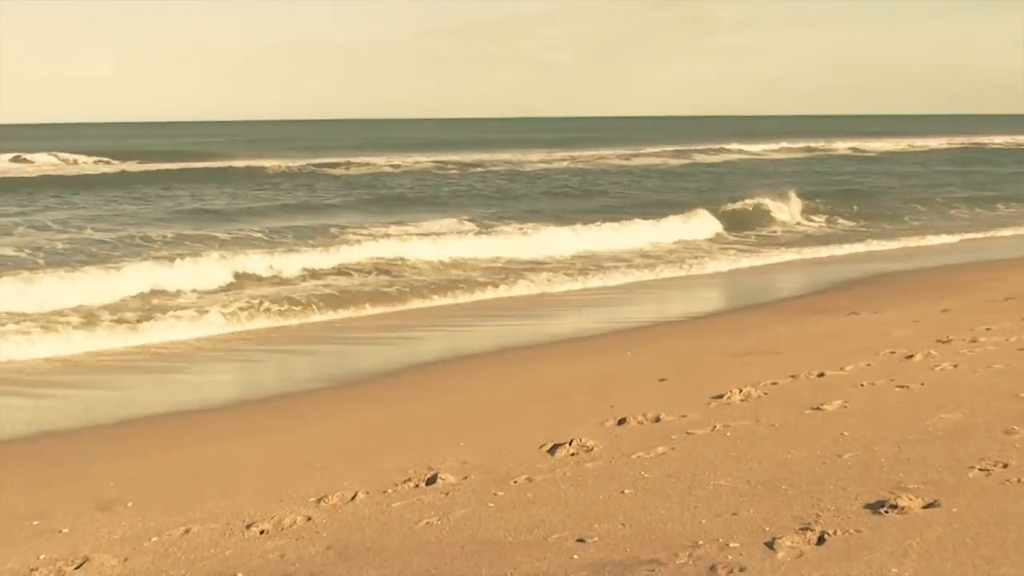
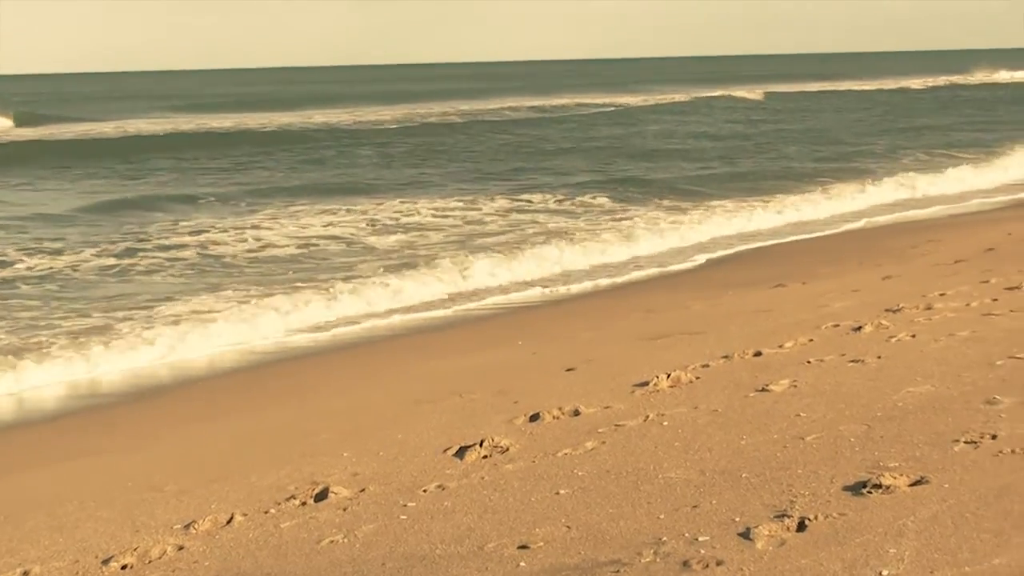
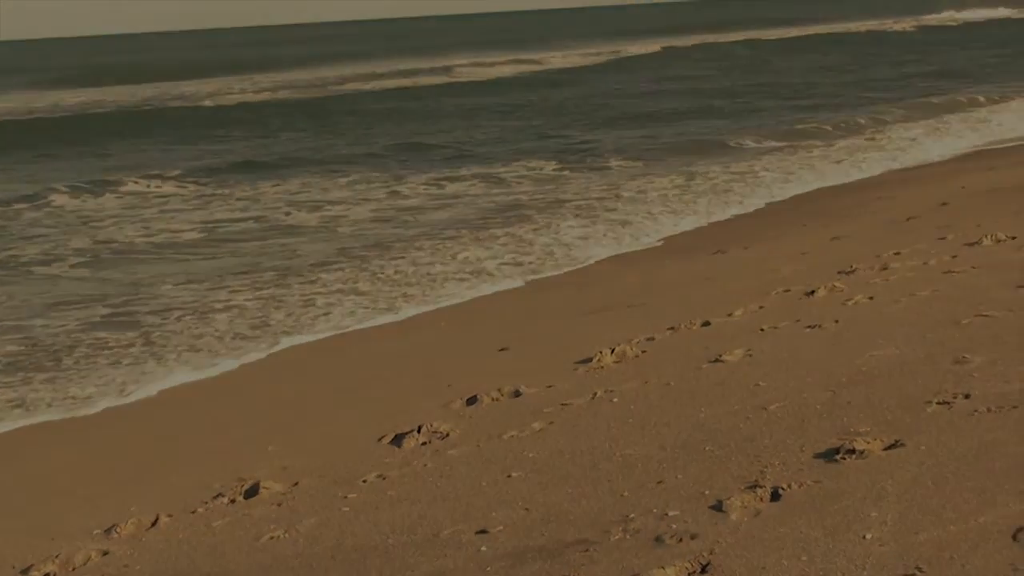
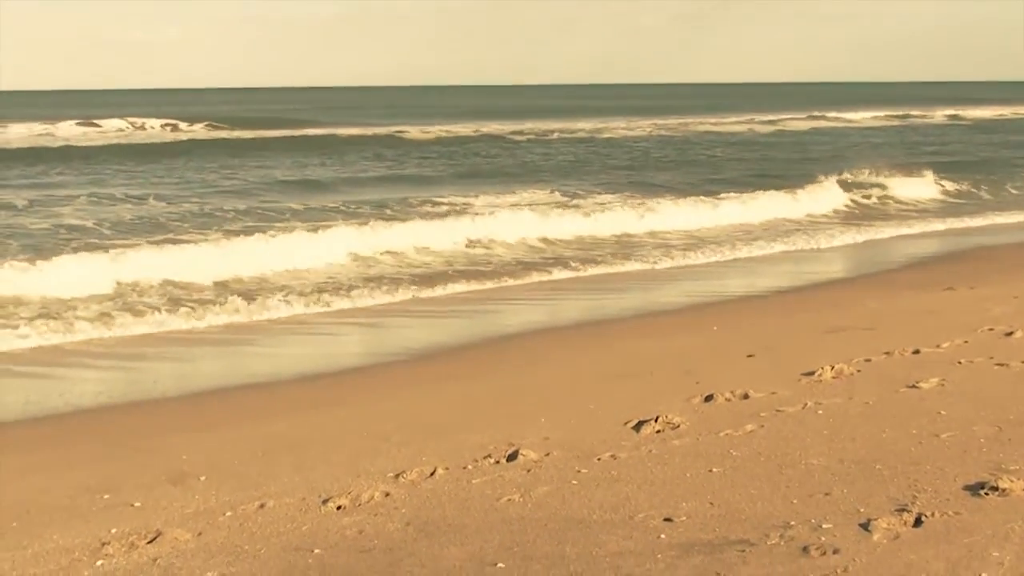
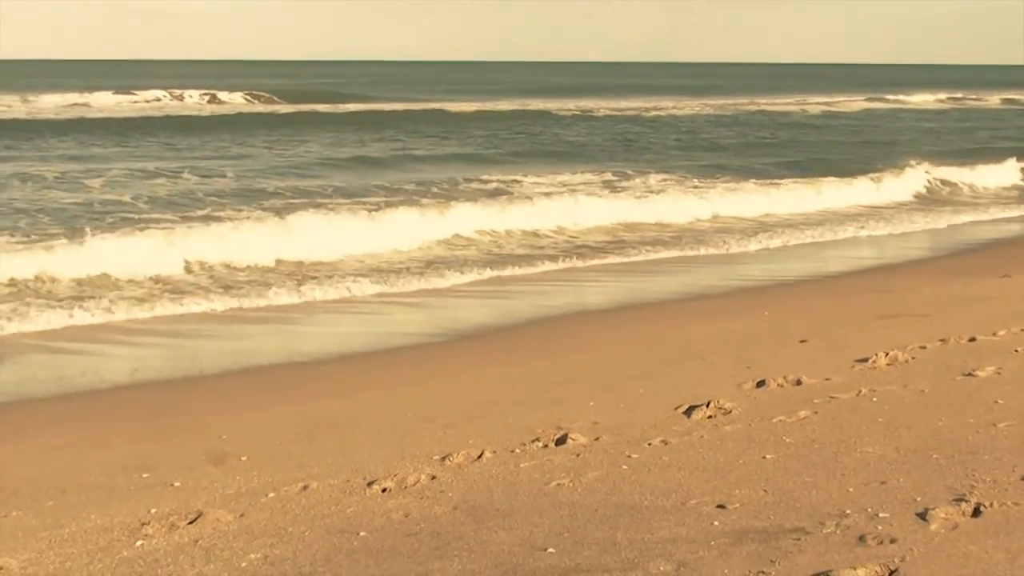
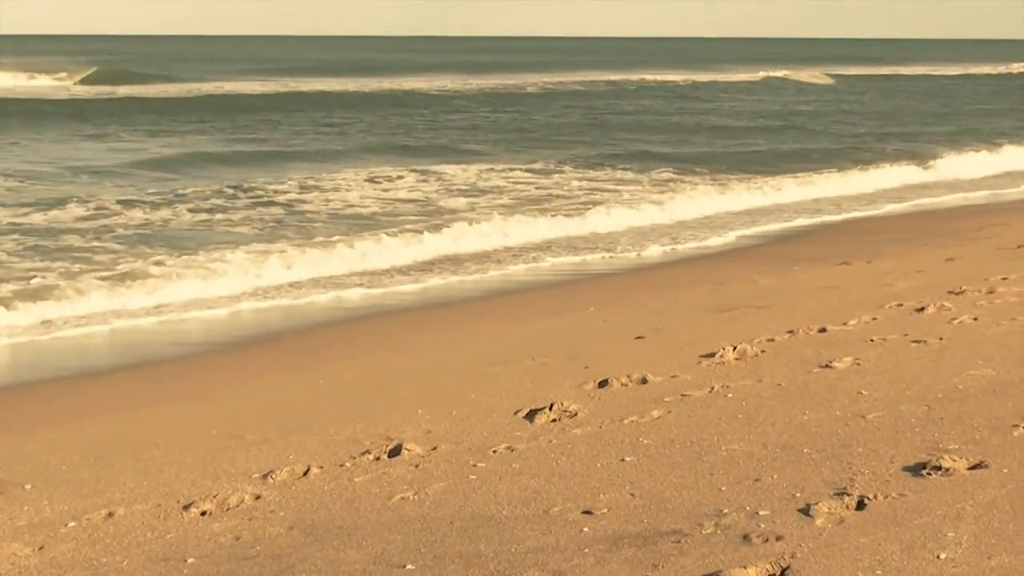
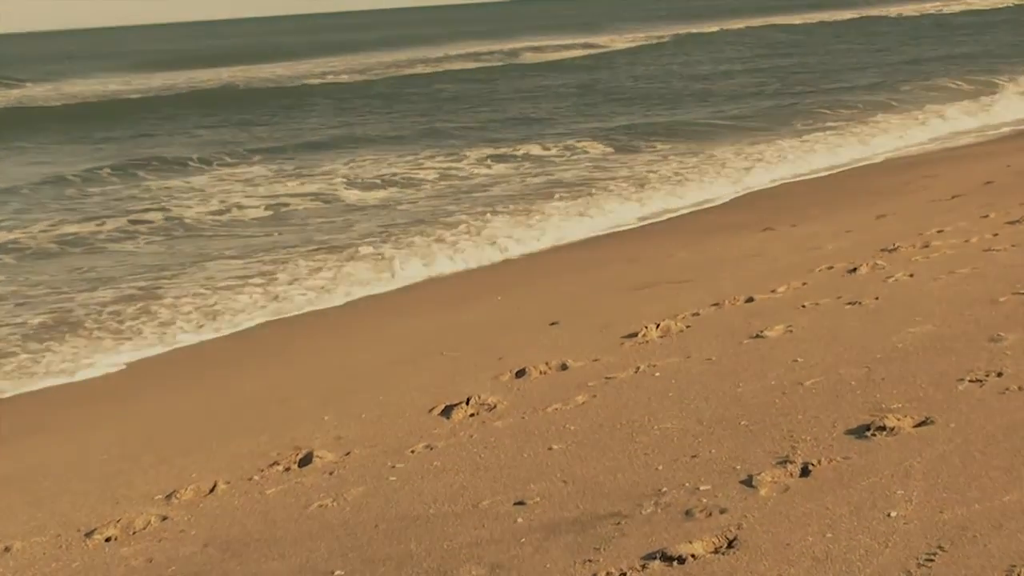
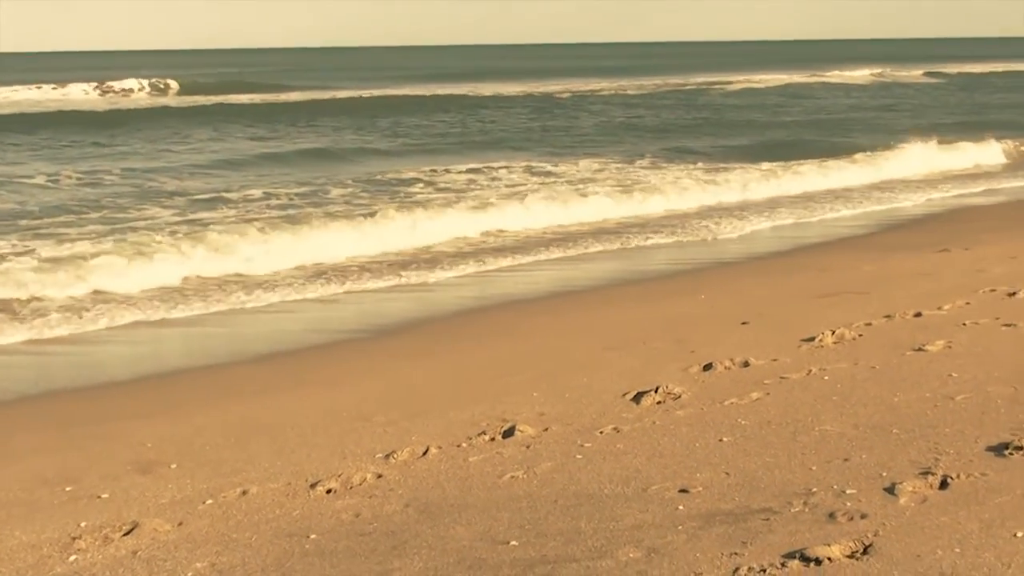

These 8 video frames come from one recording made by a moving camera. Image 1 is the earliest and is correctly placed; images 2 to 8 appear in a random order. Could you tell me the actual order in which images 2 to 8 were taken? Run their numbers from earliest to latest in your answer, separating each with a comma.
4, 5, 8, 6, 2, 7, 3
